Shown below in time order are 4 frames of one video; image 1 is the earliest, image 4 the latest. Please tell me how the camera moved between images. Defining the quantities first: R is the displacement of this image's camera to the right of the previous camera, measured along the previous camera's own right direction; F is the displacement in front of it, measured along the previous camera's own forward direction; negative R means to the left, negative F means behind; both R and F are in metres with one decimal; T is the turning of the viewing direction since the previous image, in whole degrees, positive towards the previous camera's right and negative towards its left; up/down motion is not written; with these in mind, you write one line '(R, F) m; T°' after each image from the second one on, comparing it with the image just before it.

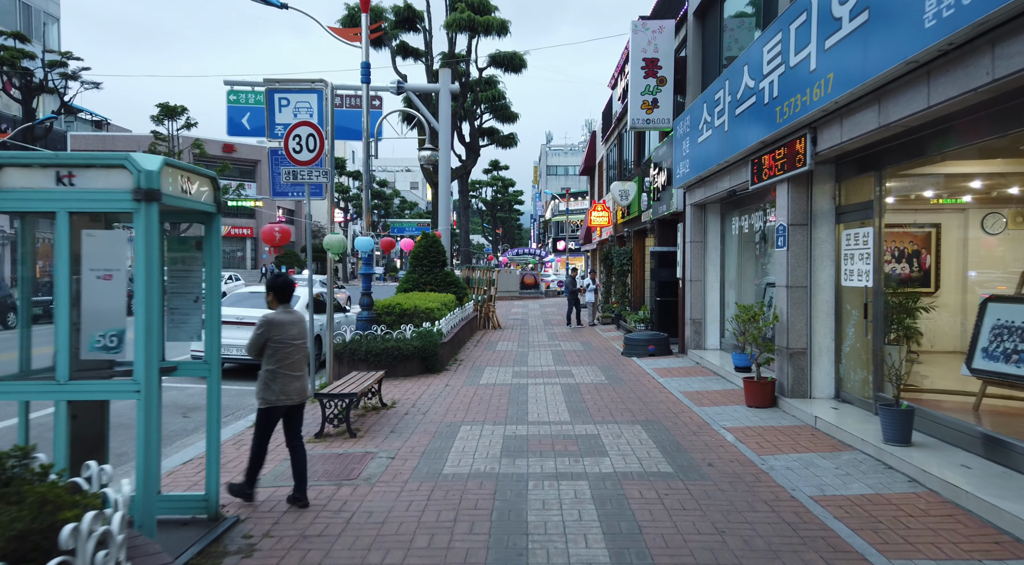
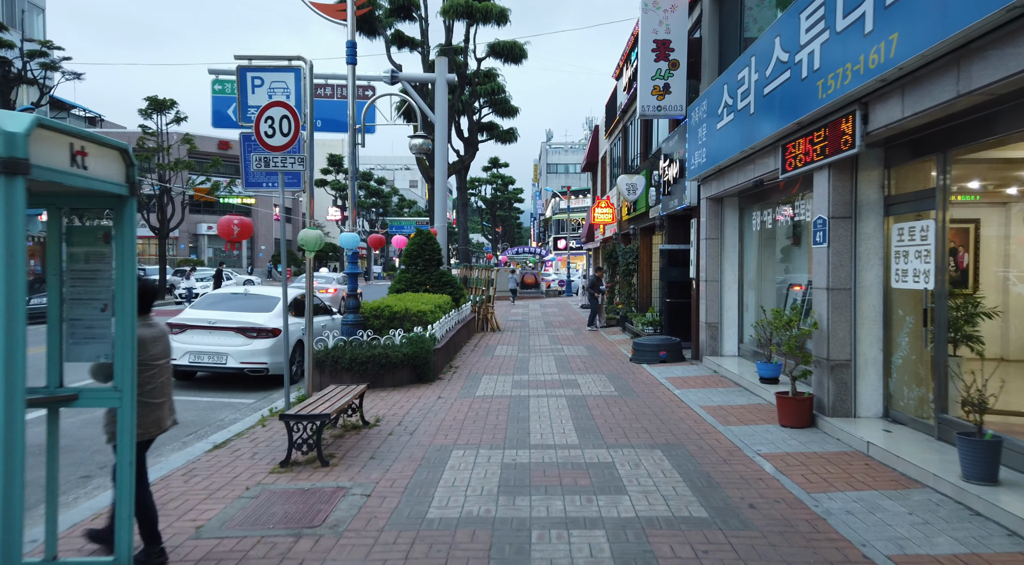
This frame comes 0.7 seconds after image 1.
(0.0, +1.0) m; 0°
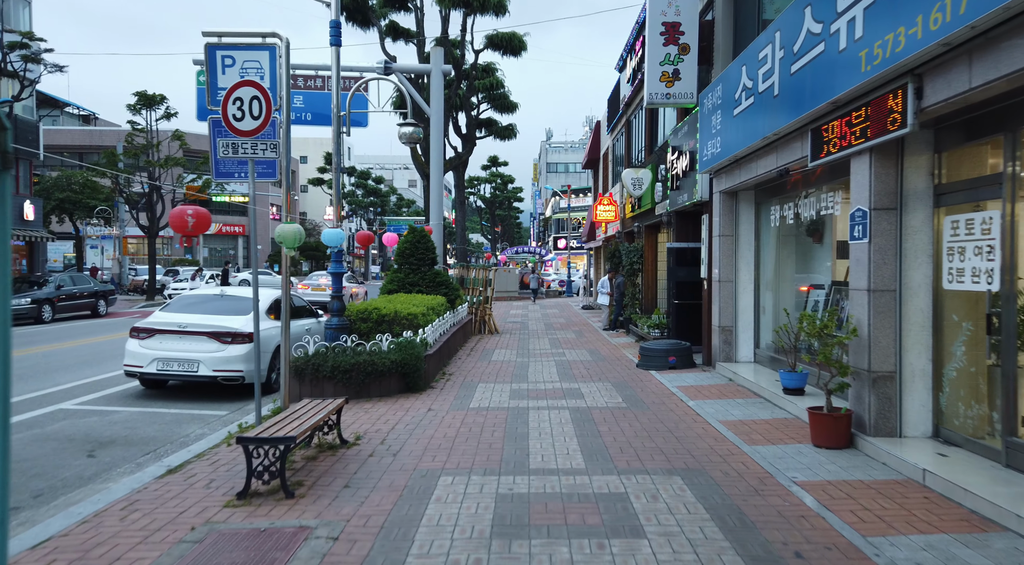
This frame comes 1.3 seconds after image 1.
(0.0, +0.9) m; 0°
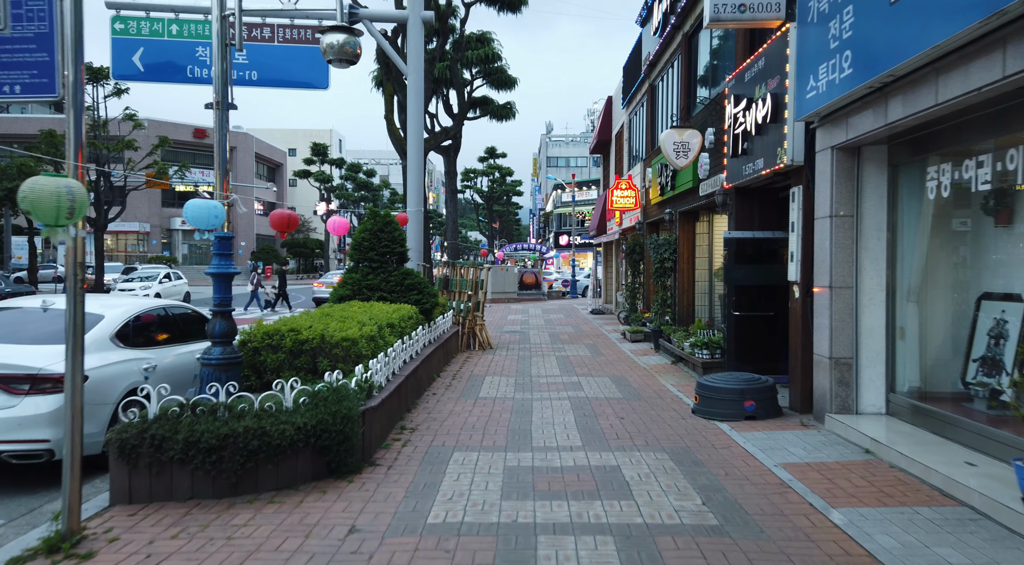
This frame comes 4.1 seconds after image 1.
(0.0, +3.9) m; 0°
